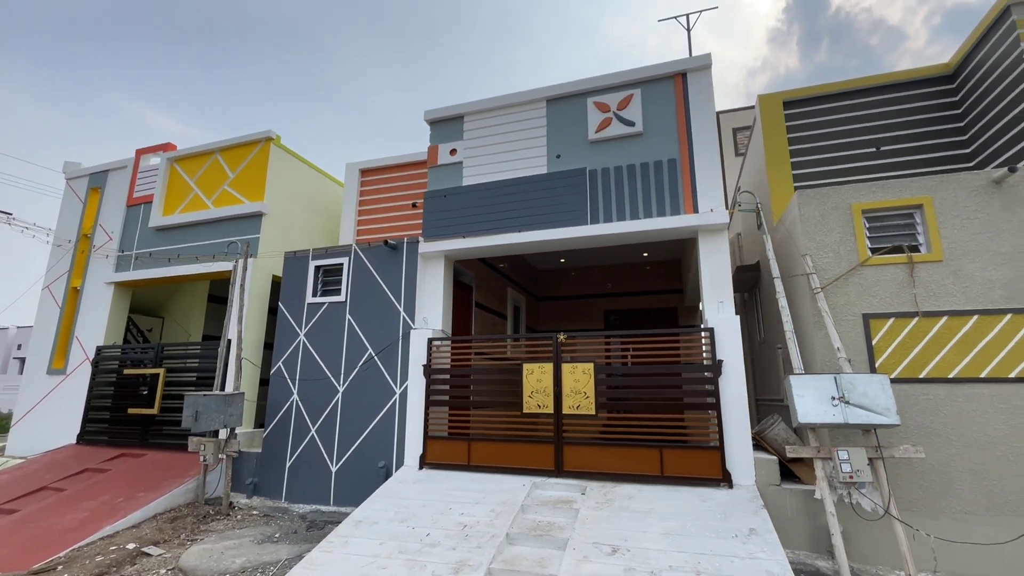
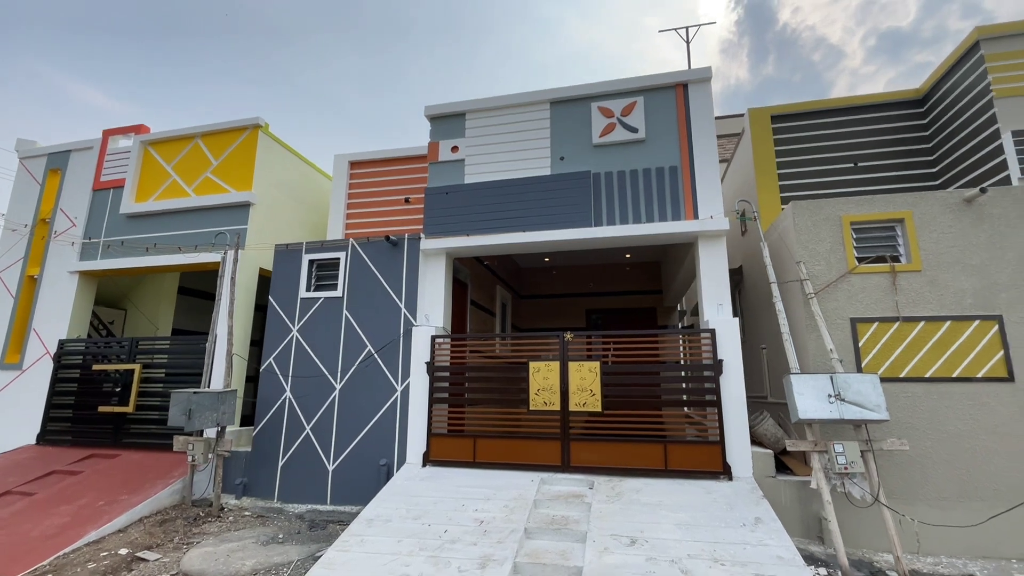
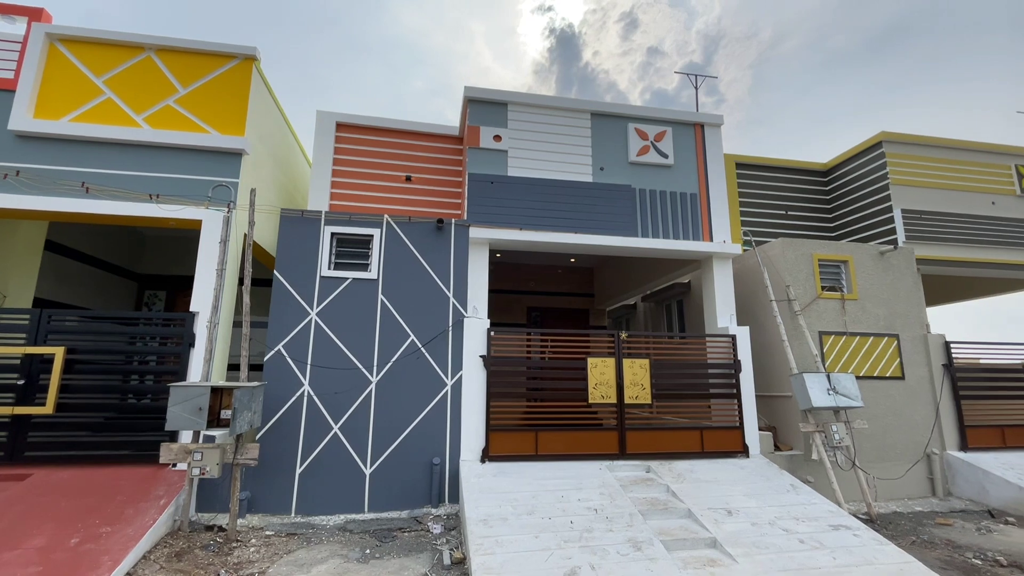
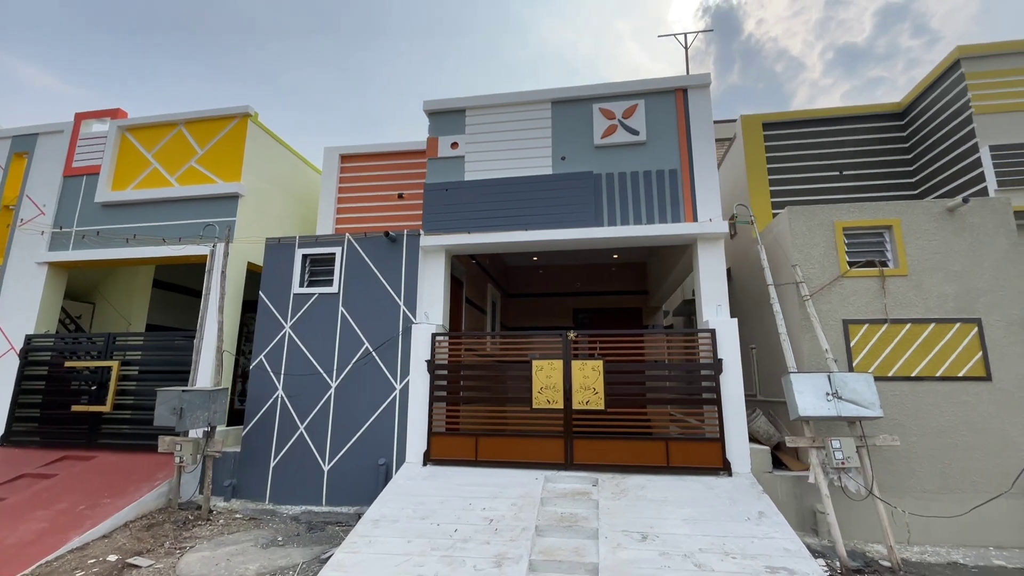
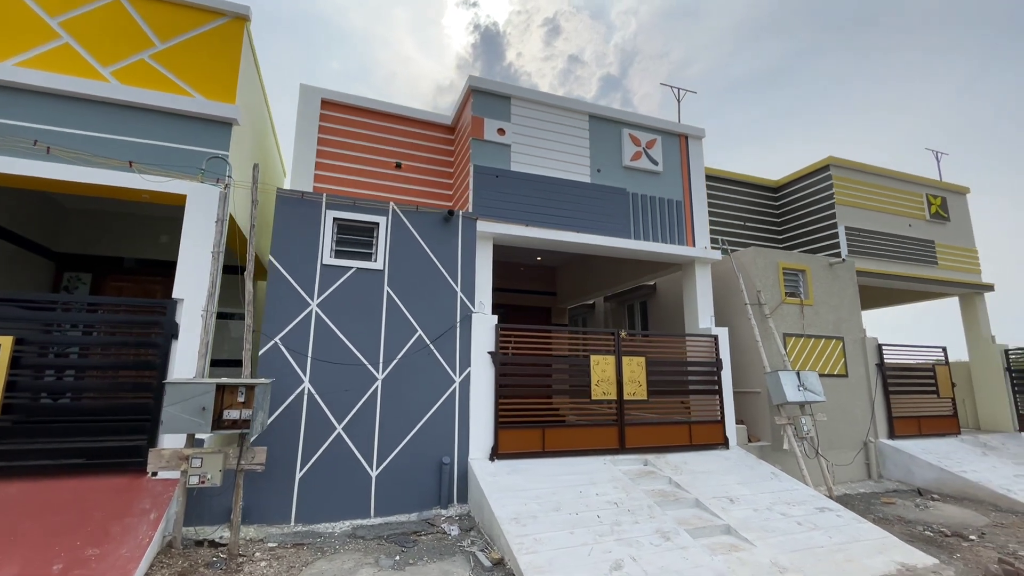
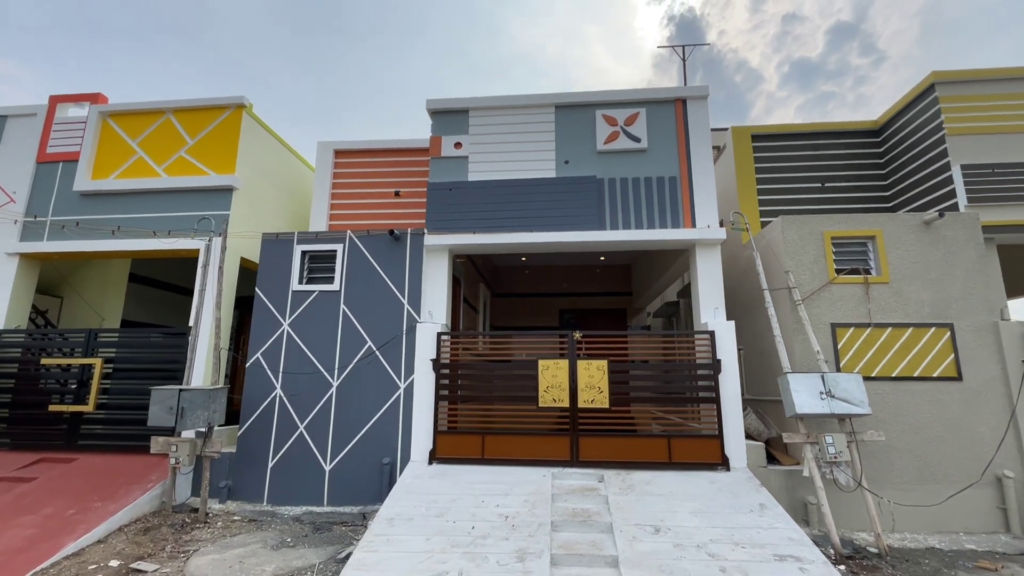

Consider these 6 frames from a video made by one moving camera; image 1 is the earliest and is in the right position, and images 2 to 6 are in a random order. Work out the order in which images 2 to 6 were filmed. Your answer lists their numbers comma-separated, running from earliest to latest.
2, 4, 6, 3, 5
